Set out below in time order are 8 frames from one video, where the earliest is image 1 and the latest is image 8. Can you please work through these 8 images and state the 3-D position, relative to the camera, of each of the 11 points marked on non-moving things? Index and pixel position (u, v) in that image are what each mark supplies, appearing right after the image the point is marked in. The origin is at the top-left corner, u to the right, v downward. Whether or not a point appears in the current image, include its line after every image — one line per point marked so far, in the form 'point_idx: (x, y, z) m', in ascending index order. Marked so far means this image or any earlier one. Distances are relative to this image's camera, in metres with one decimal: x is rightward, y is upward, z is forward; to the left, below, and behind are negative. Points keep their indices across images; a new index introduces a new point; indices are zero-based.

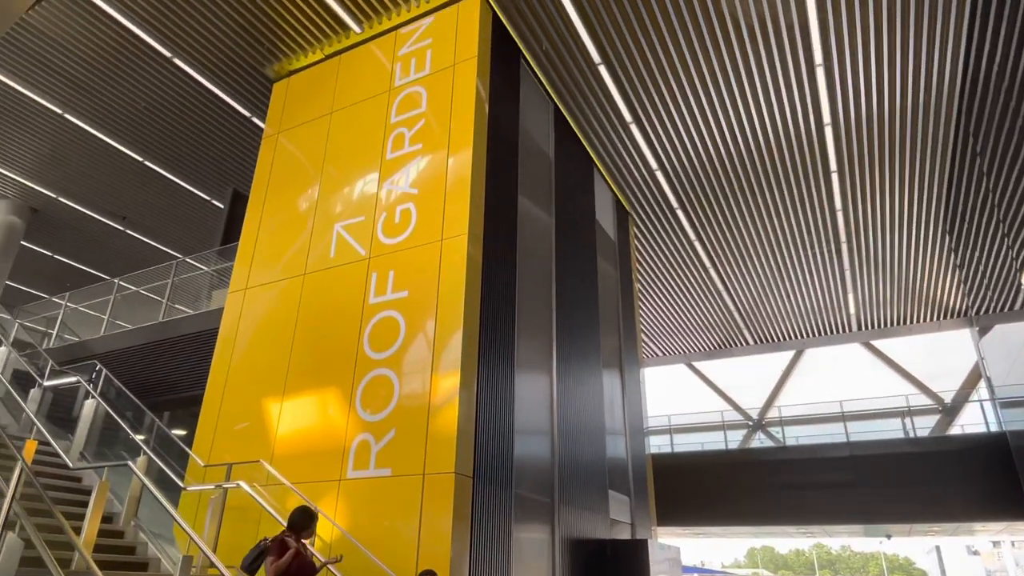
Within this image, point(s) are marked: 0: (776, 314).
0: (+6.0, -0.6, +14.5) m
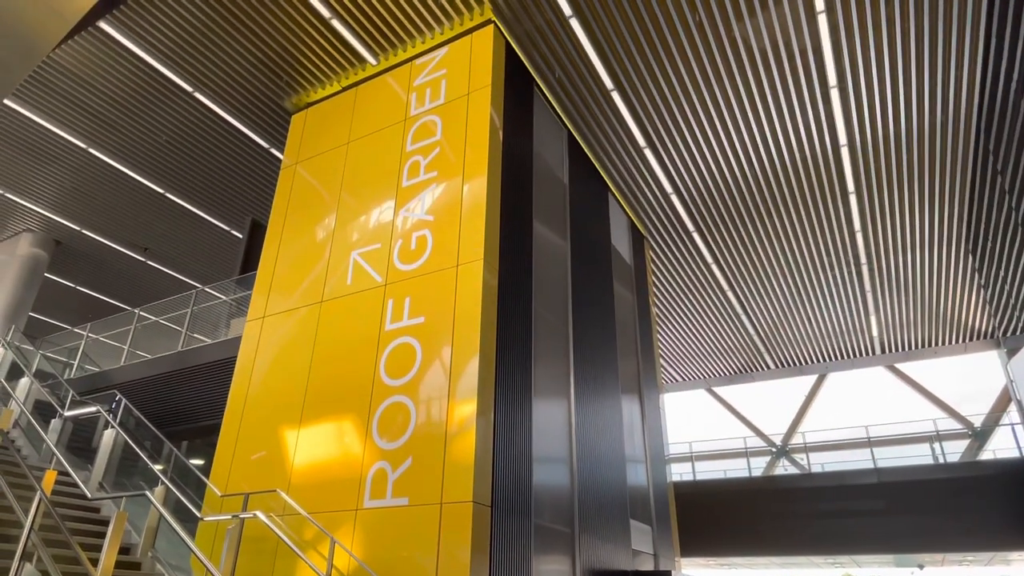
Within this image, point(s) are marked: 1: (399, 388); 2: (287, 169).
0: (+6.3, -1.1, +14.3) m
1: (-0.9, -0.8, +5.2) m
2: (-2.7, +1.4, +7.6) m
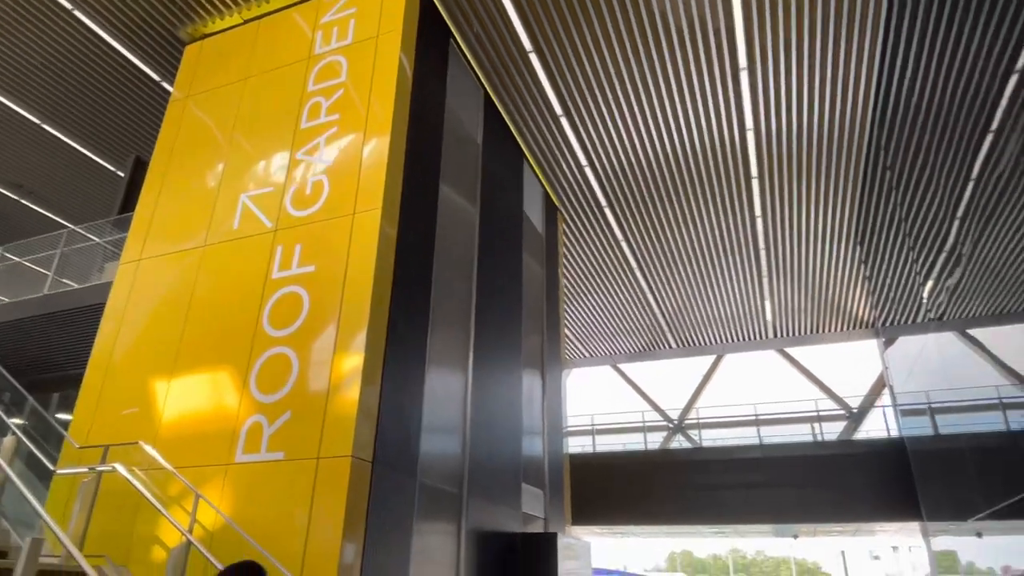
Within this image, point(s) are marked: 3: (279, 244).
0: (+4.3, -0.7, +14.8) m
1: (-1.8, -0.4, +4.9) m
2: (-3.7, +2.0, +7.0) m
3: (-2.0, +0.4, +5.3) m
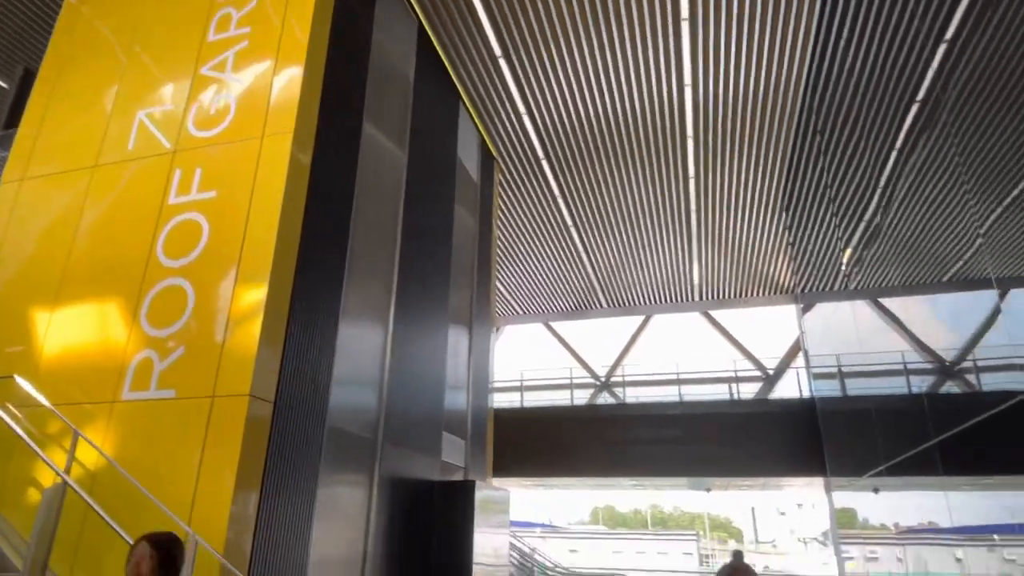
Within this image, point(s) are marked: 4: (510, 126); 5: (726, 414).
0: (+2.8, +0.2, +14.9) m
1: (-2.3, +0.1, +4.5) m
2: (-4.4, +2.8, +6.3) m
3: (-2.5, +0.9, +4.9) m
4: (0.0, +2.4, +9.5) m
5: (+4.3, -2.5, +12.8) m
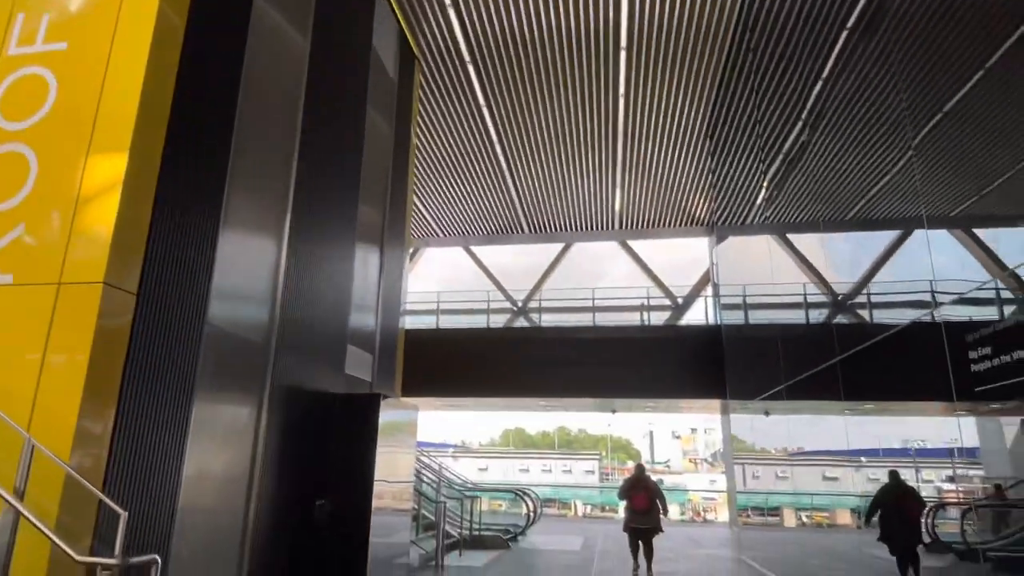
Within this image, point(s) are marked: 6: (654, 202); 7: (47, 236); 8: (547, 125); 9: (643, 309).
0: (+0.9, +2.0, +14.7) m
1: (-2.9, +0.9, +3.7) m
2: (-5.0, +3.8, +5.0) m
3: (-3.1, +1.7, +4.0) m
4: (-1.1, +3.7, +8.8) m
5: (+2.6, -1.0, +13.0) m
6: (+3.2, +2.0, +14.6) m
7: (-2.5, +0.3, +3.5) m
8: (+0.6, +2.9, +11.5) m
9: (+2.8, -0.4, +13.3) m
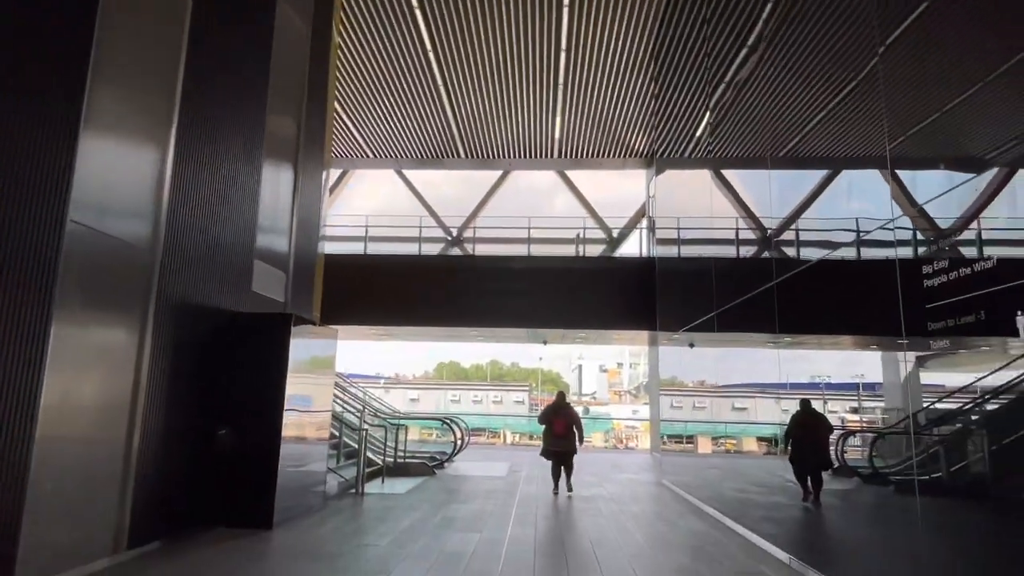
0: (-0.5, +3.6, +14.0) m
1: (-3.2, +1.5, +2.9) m
2: (-5.3, +4.5, +3.6) m
3: (-3.4, +2.3, +3.1) m
4: (-1.9, +4.7, +7.8) m
5: (+1.2, +0.4, +12.9) m
6: (+1.8, +3.5, +14.2) m
7: (-2.9, +0.8, +2.8) m
8: (-0.5, +4.2, +10.7) m
9: (+1.4, +1.0, +13.1) m
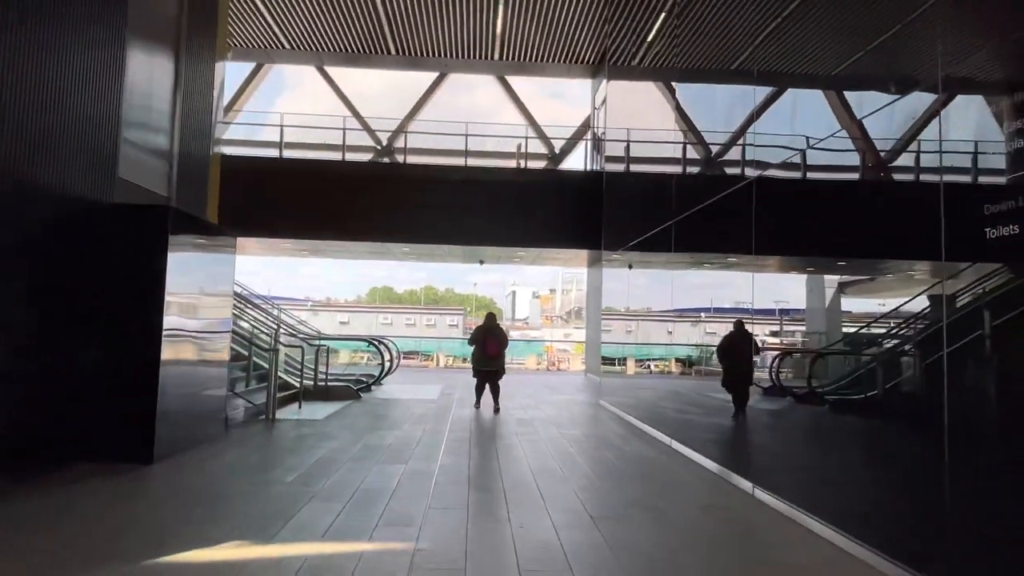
0: (-1.8, +5.3, +12.6) m
1: (-3.4, +1.9, +1.6) m
2: (-5.5, +5.1, +1.7) m
3: (-3.6, +2.8, +1.6) m
4: (-2.5, +5.7, +6.2) m
5: (0.0, +2.0, +12.0) m
6: (+0.5, +5.2, +13.0) m
7: (-3.1, +1.3, +1.6) m
8: (-1.4, +5.5, +9.3) m
9: (+0.2, +2.6, +12.1) m
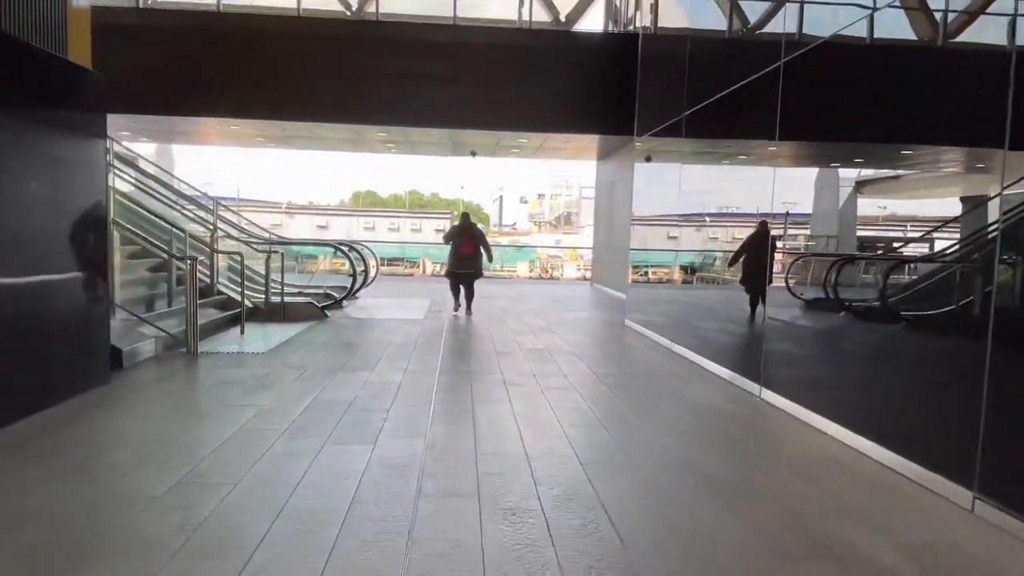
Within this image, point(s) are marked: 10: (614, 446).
0: (-1.8, +7.0, +9.8) m
1: (-3.2, +2.0, -0.6) m
2: (-5.3, +5.2, -0.9) m
3: (-3.4, +2.9, -0.7) m
4: (-2.3, +6.5, +3.4) m
5: (0.0, +3.6, +9.8) m
6: (+0.5, +7.0, +10.3) m
7: (-2.9, +1.4, -0.5) m
8: (-1.3, +6.7, +6.6) m
9: (+0.1, +4.3, +9.8) m
10: (+0.6, -0.8, +3.4) m
